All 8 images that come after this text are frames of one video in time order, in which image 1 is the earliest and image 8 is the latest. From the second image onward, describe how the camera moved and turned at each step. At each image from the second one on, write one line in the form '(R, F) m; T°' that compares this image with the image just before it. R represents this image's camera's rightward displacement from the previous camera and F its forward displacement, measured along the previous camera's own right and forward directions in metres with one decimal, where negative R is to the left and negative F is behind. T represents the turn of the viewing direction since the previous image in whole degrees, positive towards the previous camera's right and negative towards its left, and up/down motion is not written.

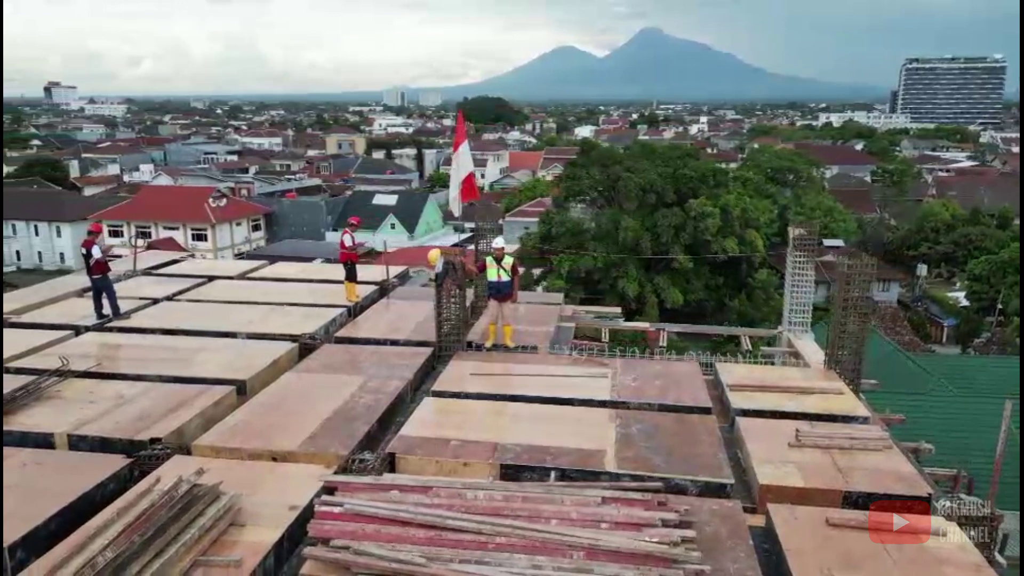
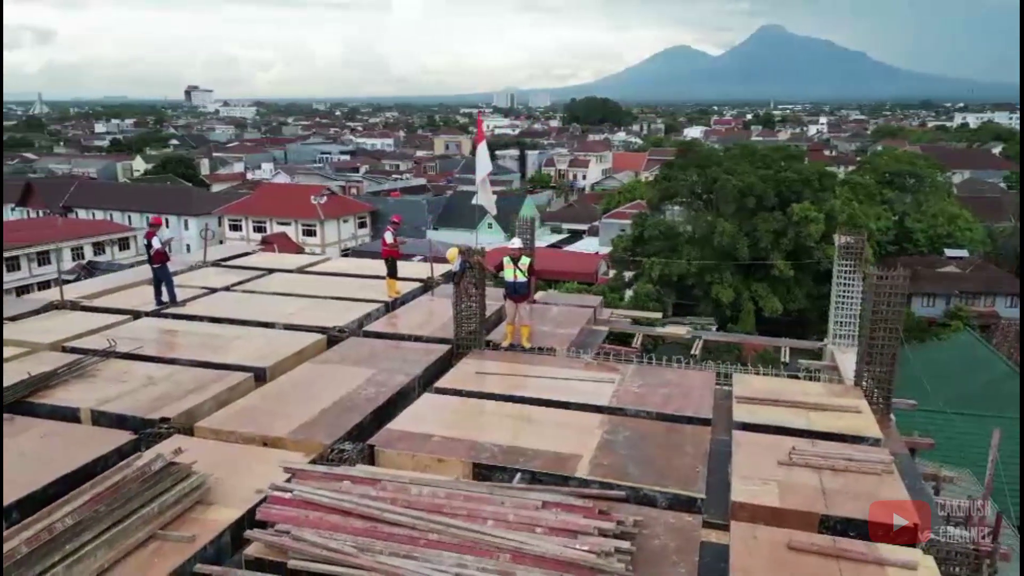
(+0.9, +0.1) m; -8°
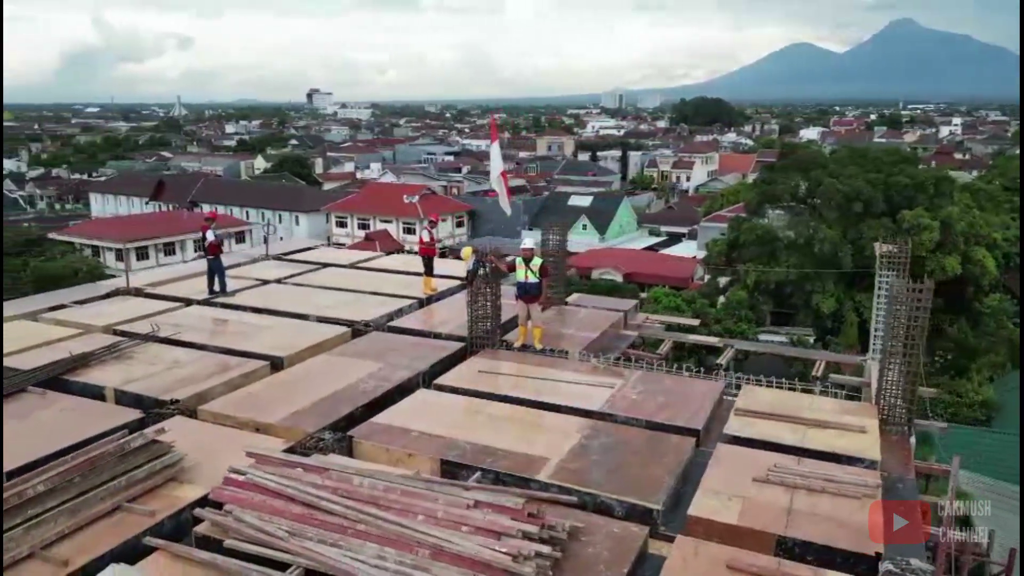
(+0.9, +0.1) m; -8°
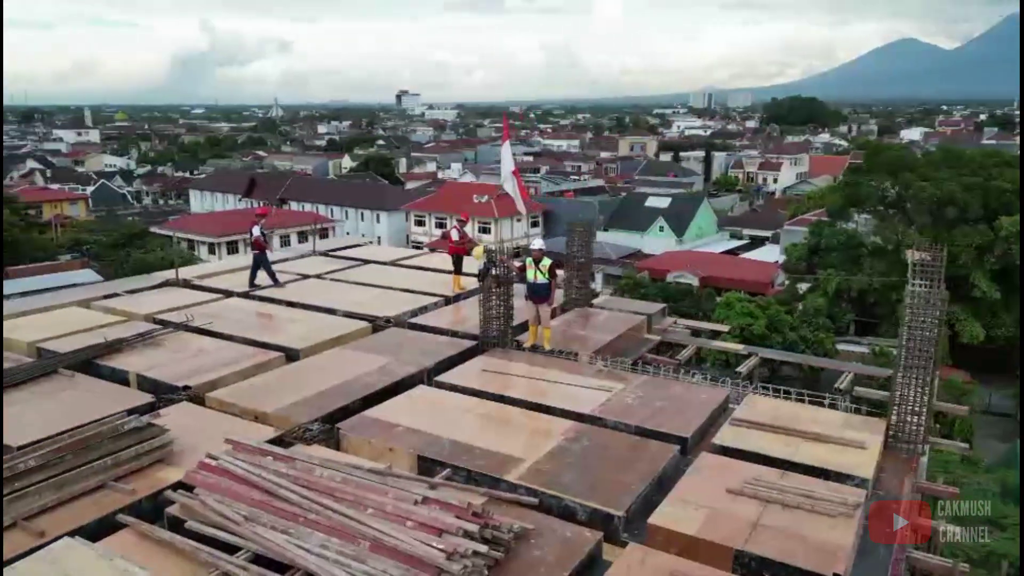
(+0.7, 0.0) m; -6°
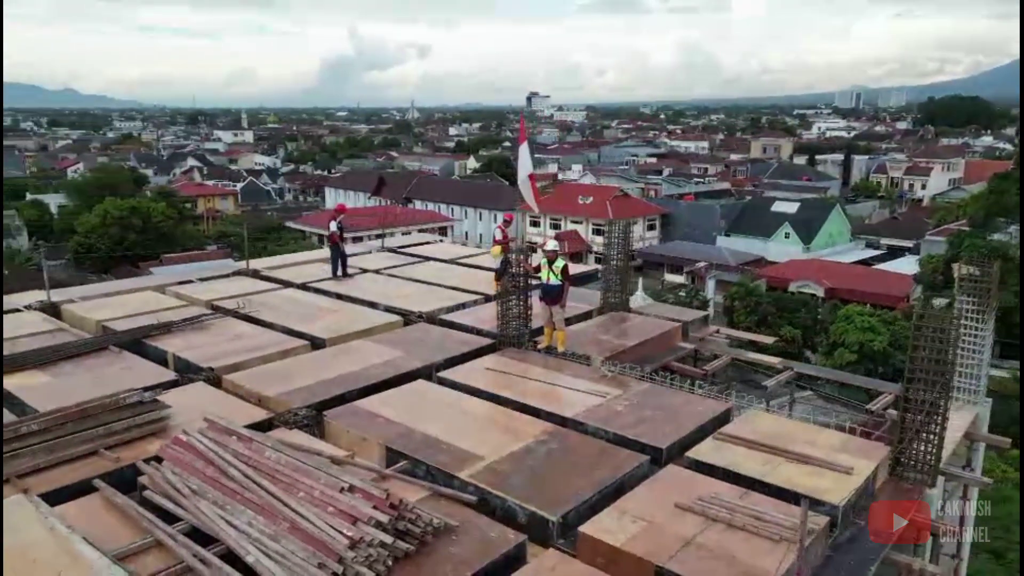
(+1.1, +0.1) m; -9°
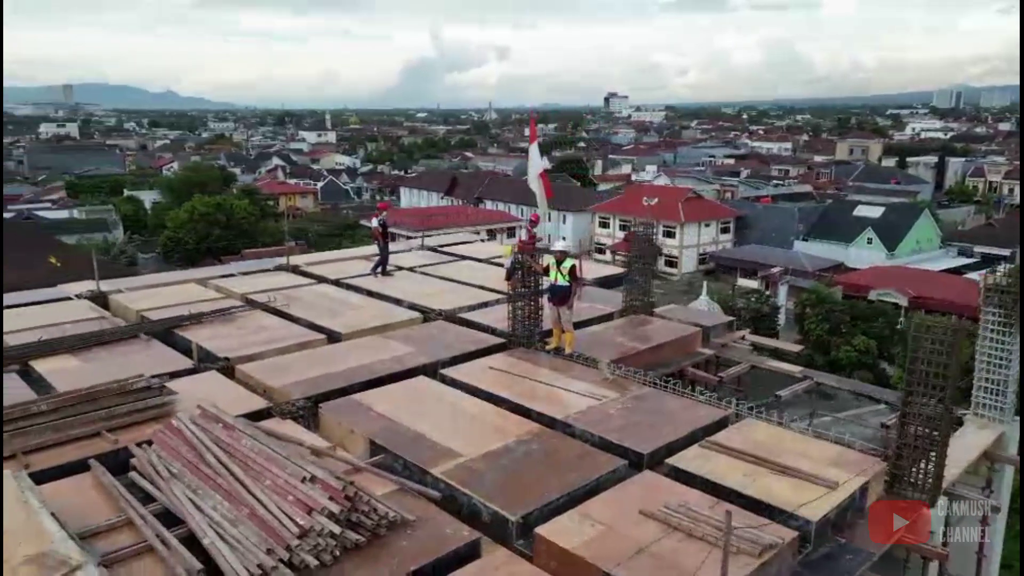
(+0.7, 0.0) m; -6°
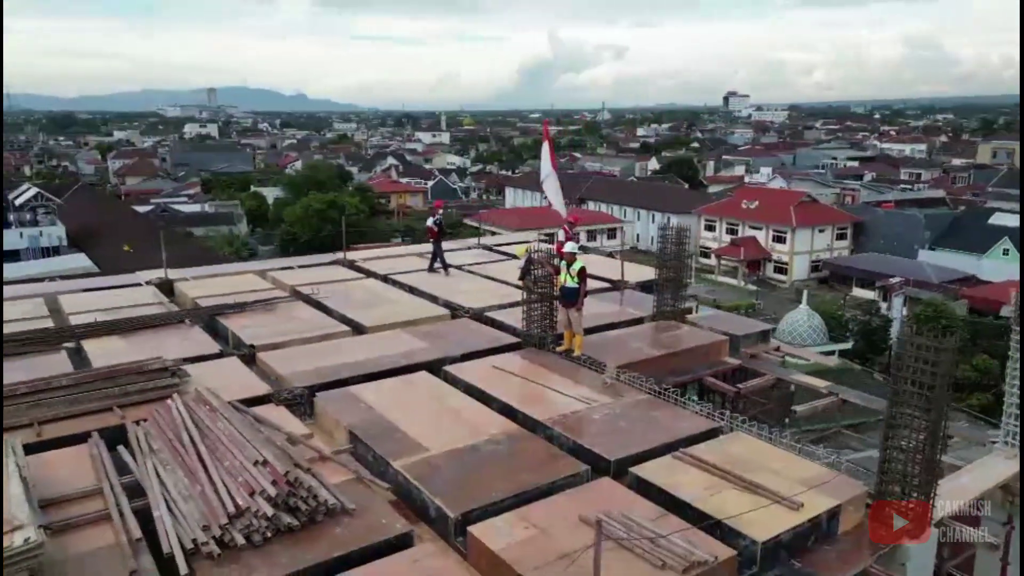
(+1.0, +0.1) m; -8°
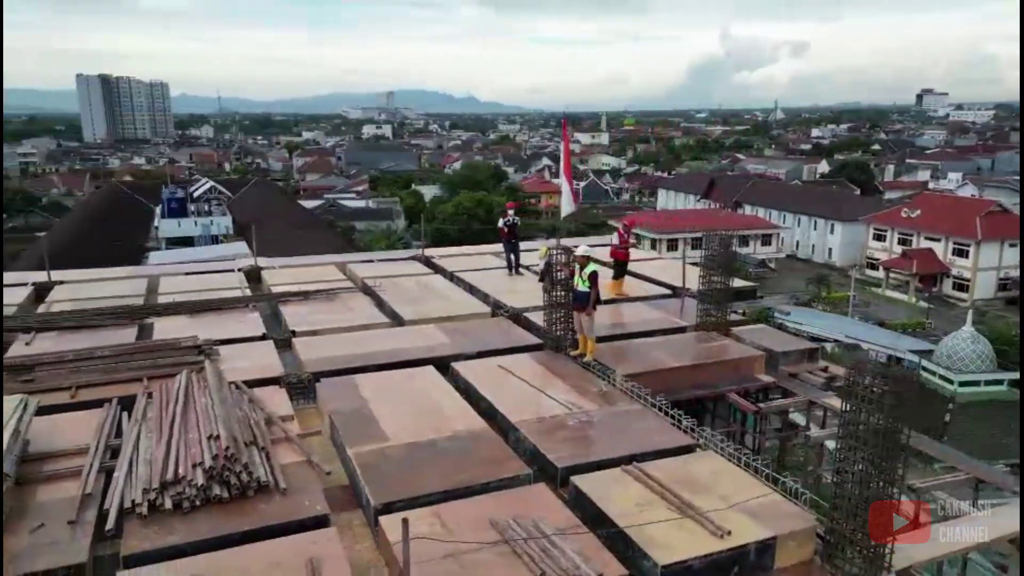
(+1.4, +0.1) m; -12°
